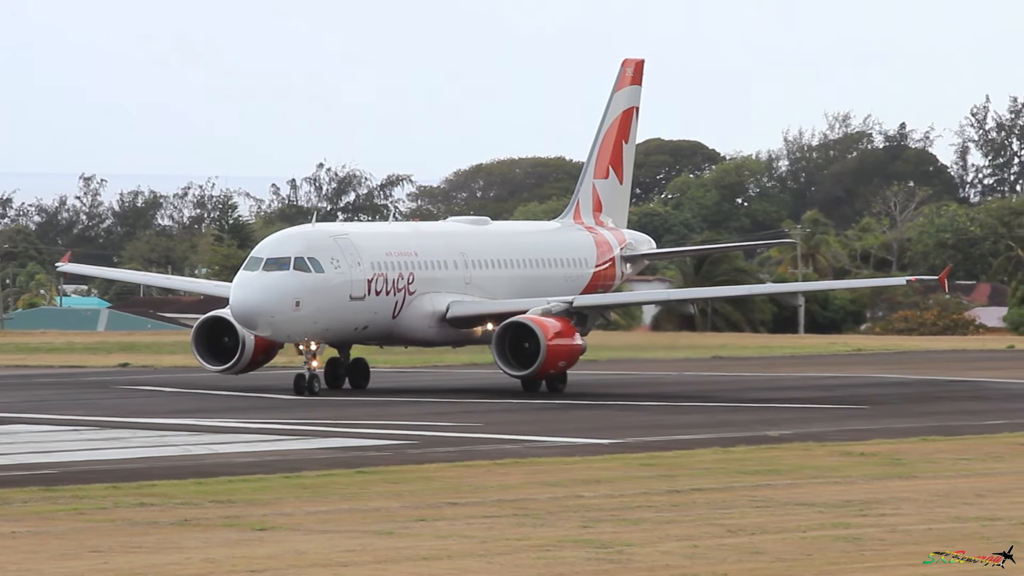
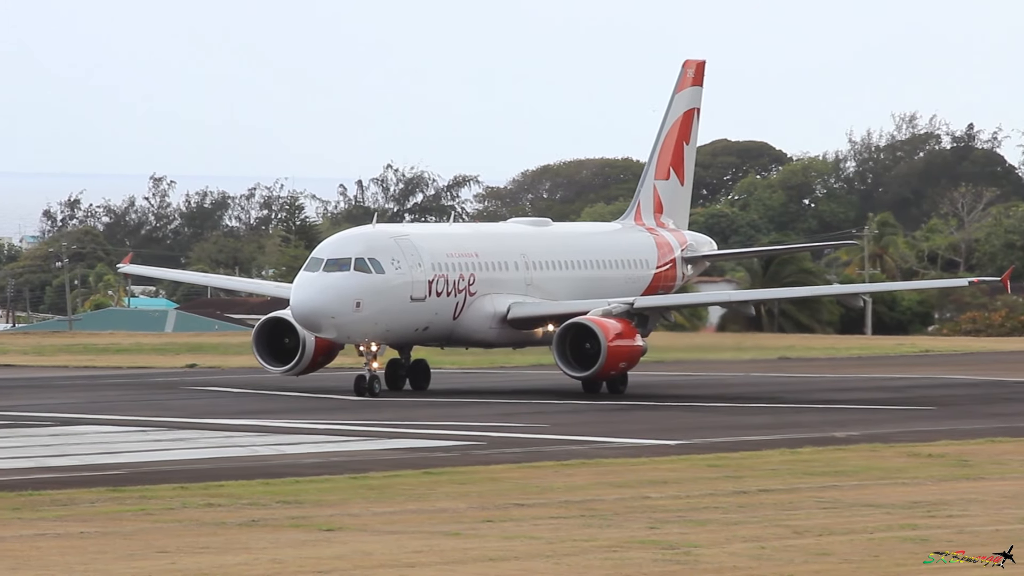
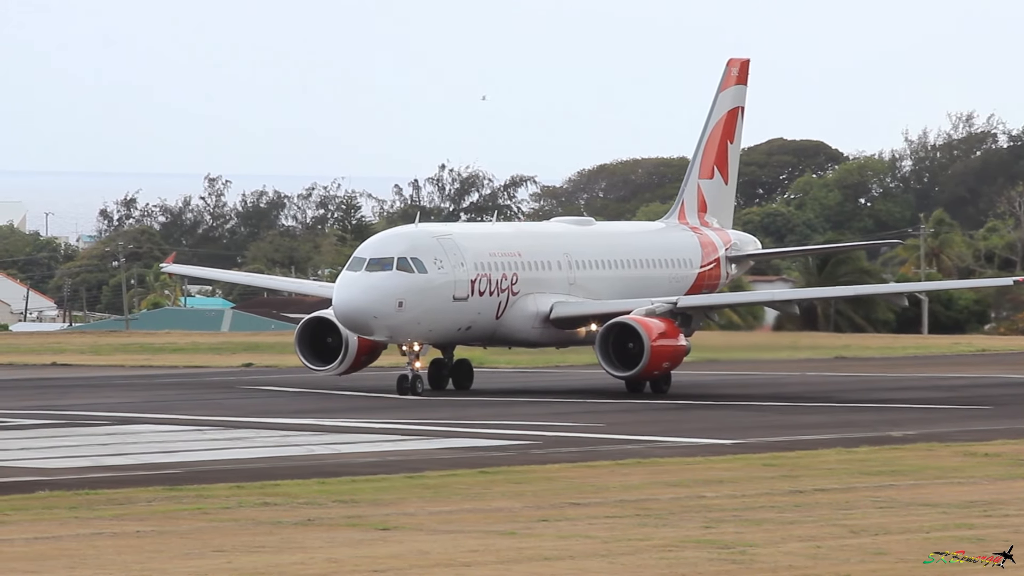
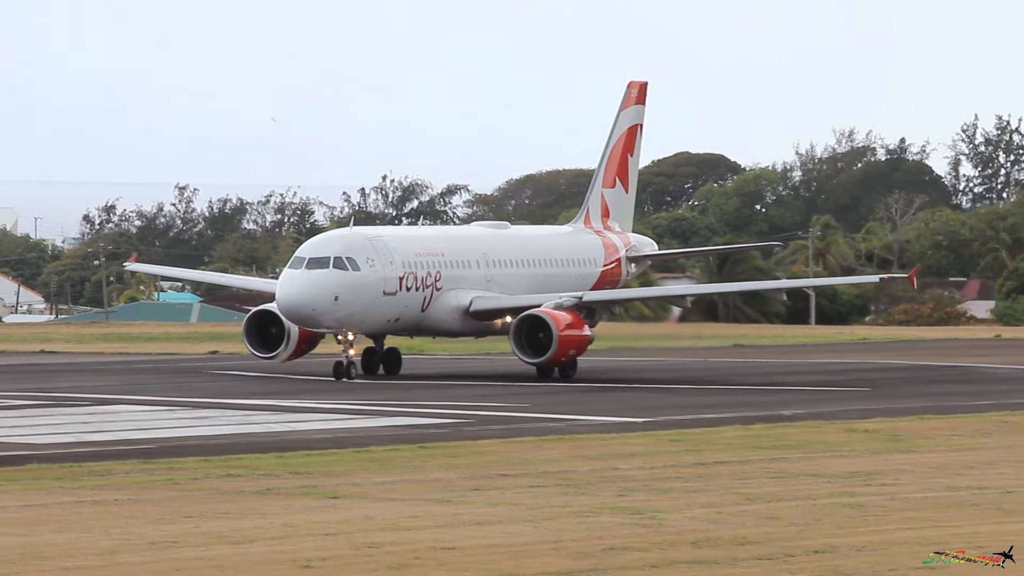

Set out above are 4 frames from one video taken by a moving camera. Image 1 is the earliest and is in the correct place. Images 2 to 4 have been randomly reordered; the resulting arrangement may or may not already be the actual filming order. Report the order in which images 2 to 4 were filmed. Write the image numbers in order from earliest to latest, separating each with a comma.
2, 3, 4
